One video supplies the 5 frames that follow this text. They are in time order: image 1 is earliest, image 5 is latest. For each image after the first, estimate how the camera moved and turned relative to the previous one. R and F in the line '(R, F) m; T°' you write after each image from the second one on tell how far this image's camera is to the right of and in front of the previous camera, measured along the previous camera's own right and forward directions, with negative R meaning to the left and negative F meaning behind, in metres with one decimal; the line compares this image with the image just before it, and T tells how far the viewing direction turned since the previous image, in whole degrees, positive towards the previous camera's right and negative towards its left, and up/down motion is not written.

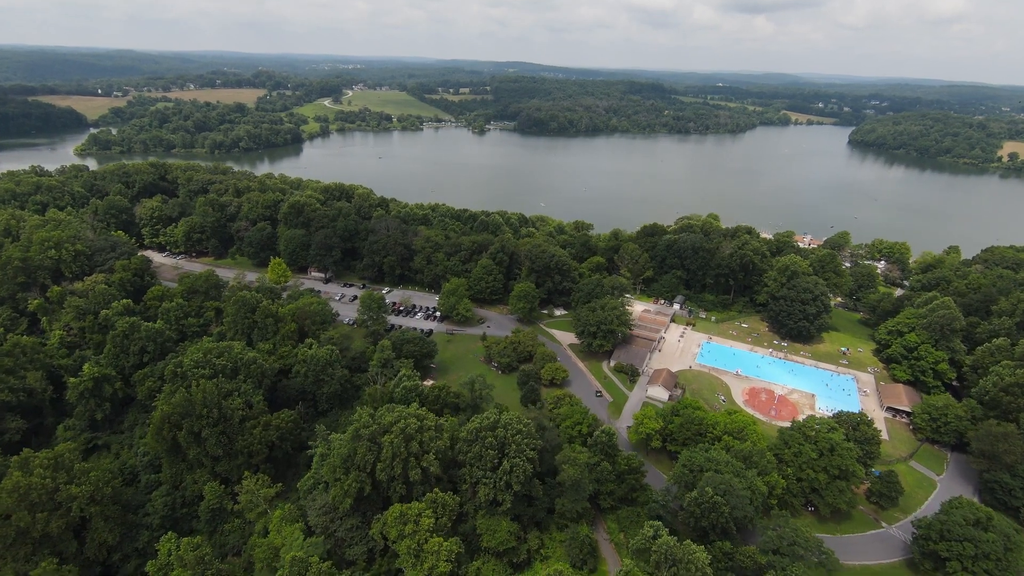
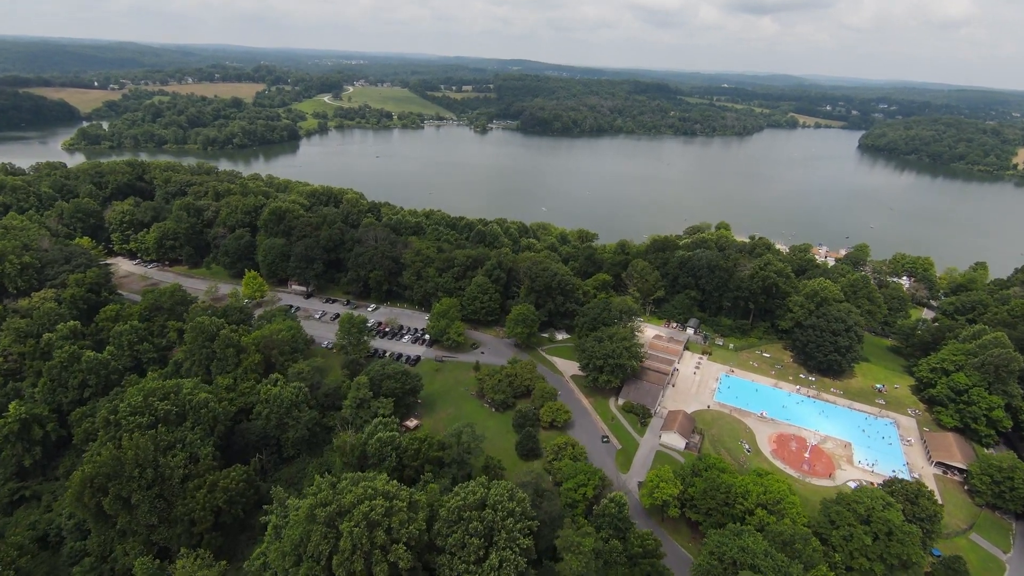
(+0.3, +5.6) m; 0°
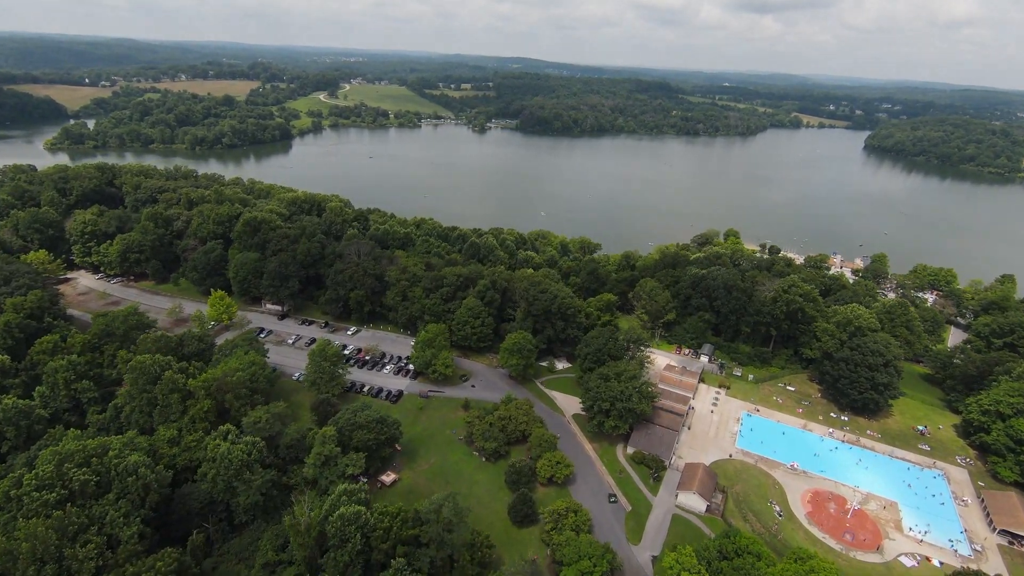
(+0.4, +5.6) m; 0°
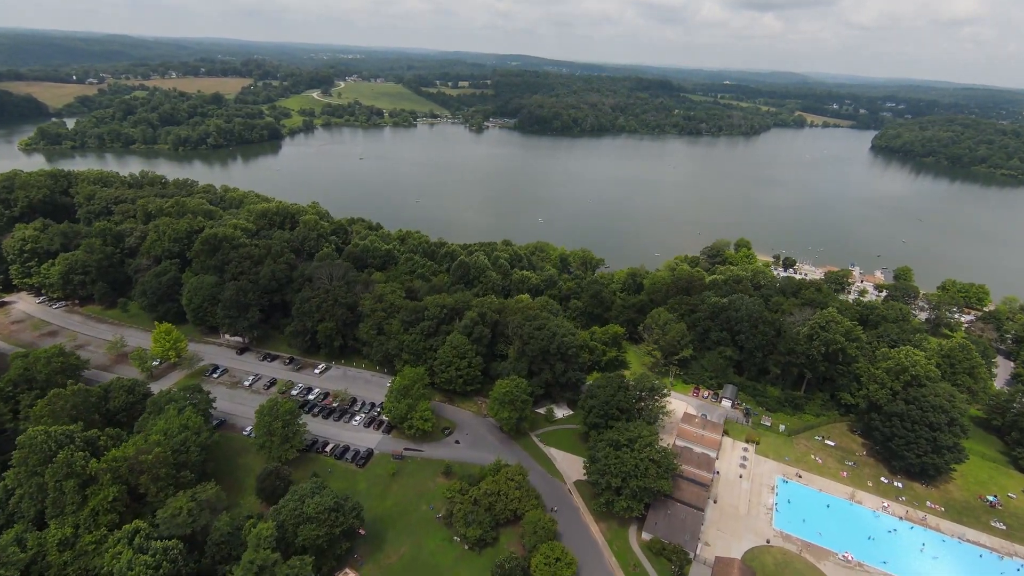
(+0.6, +7.0) m; 0°
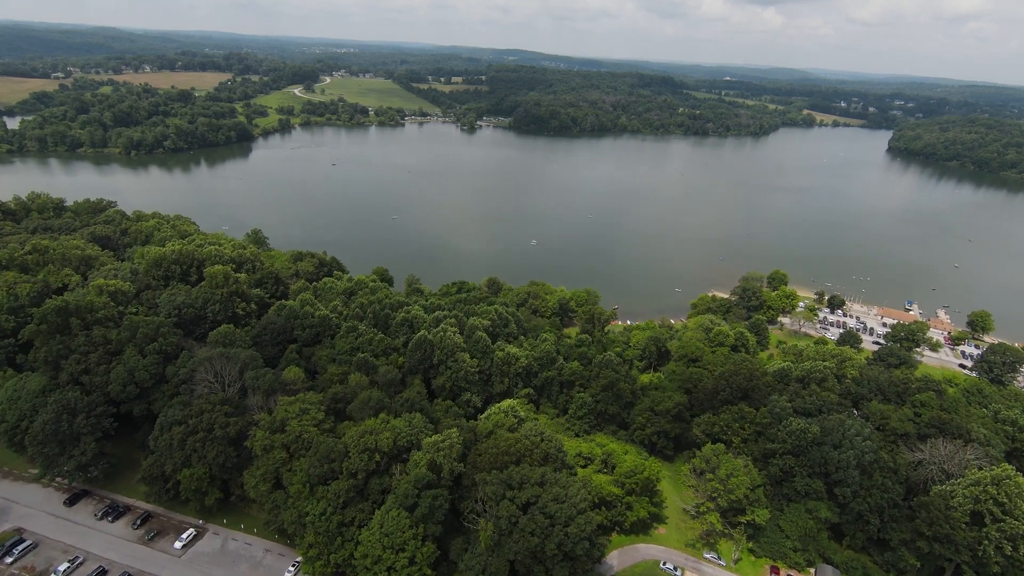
(+1.3, +16.9) m; 0°
